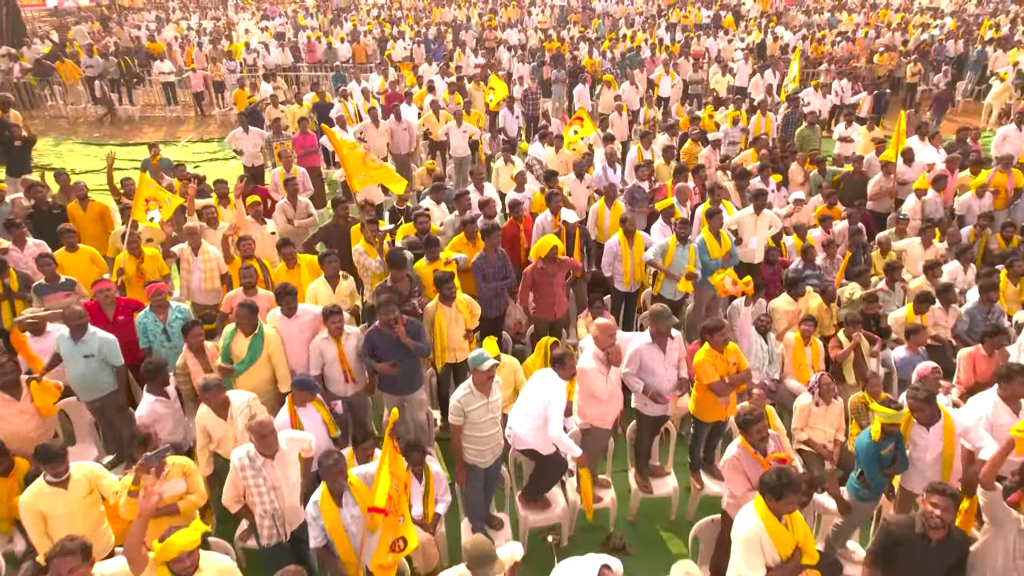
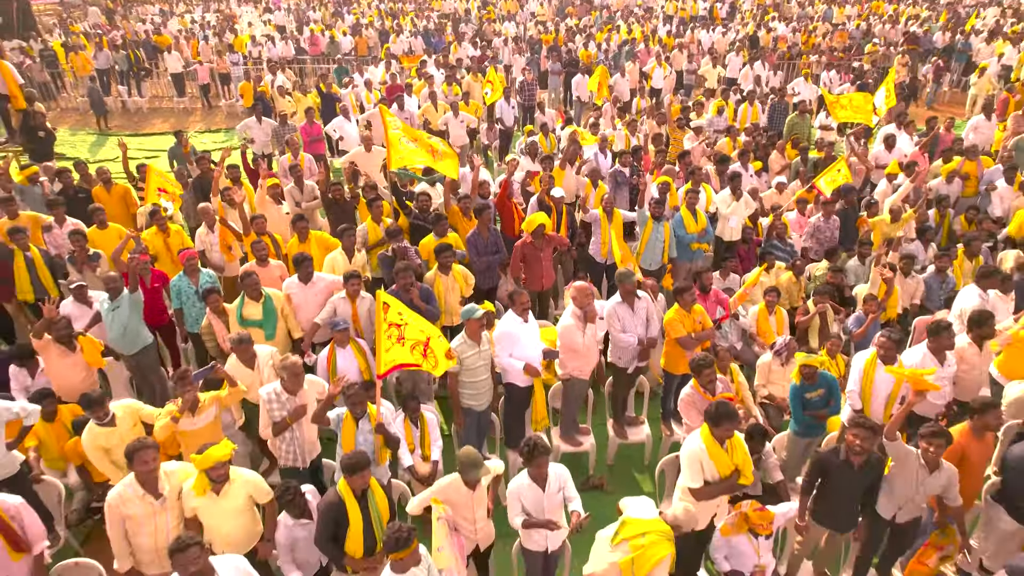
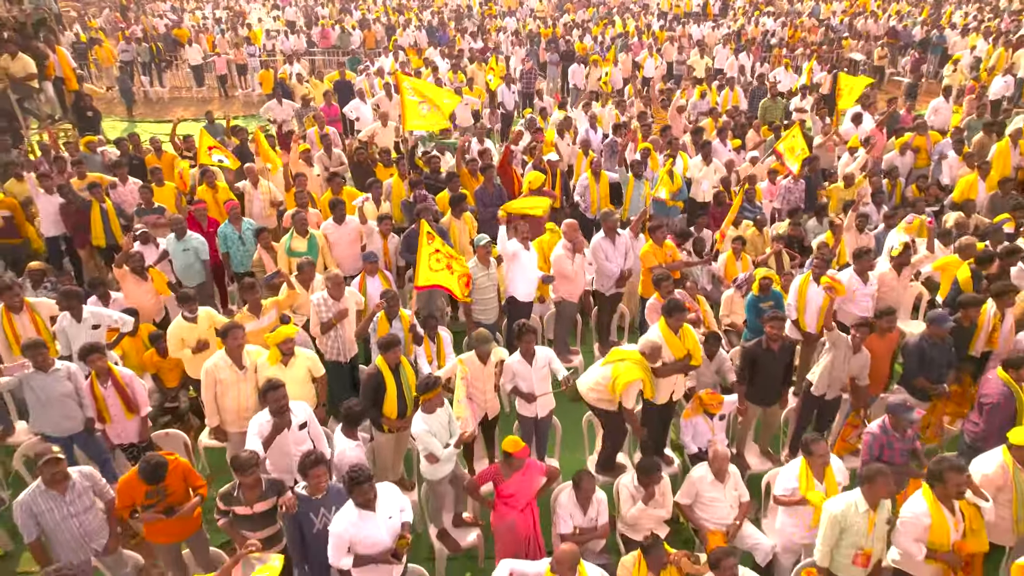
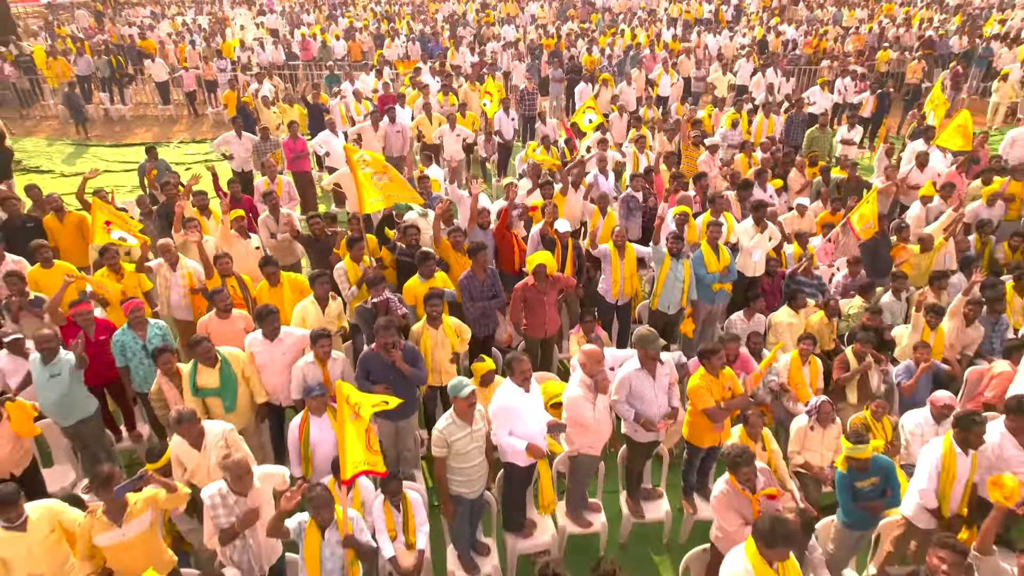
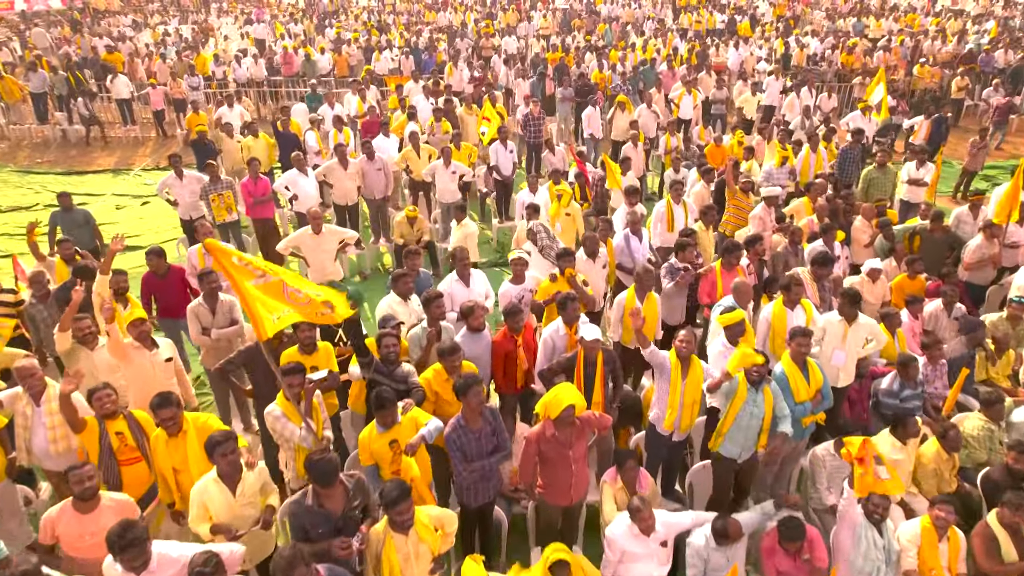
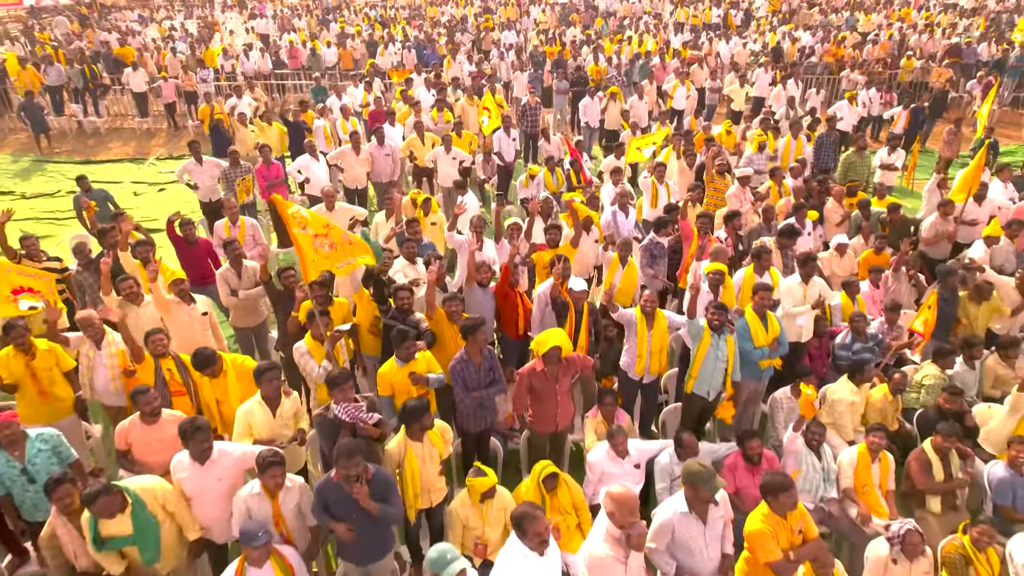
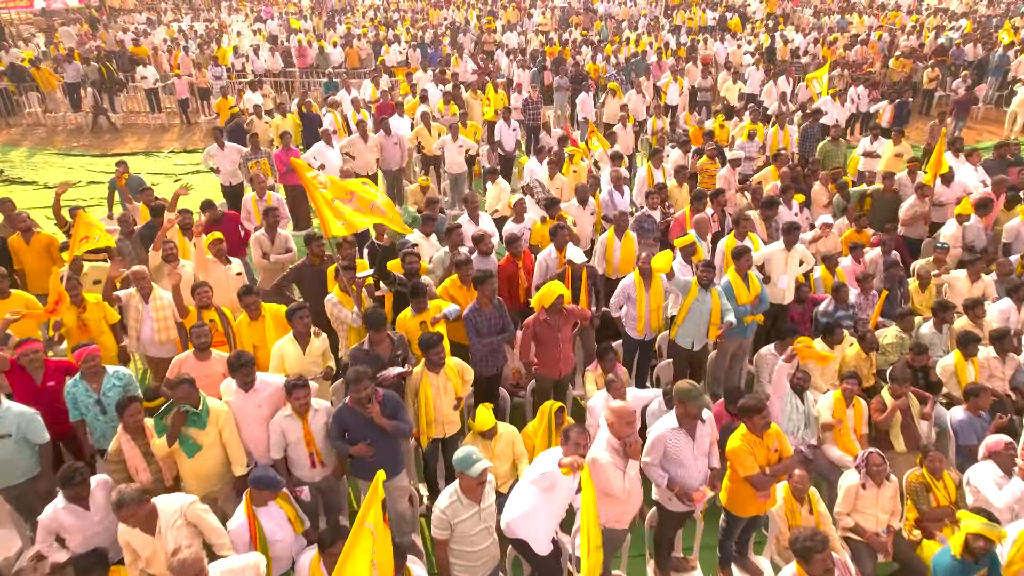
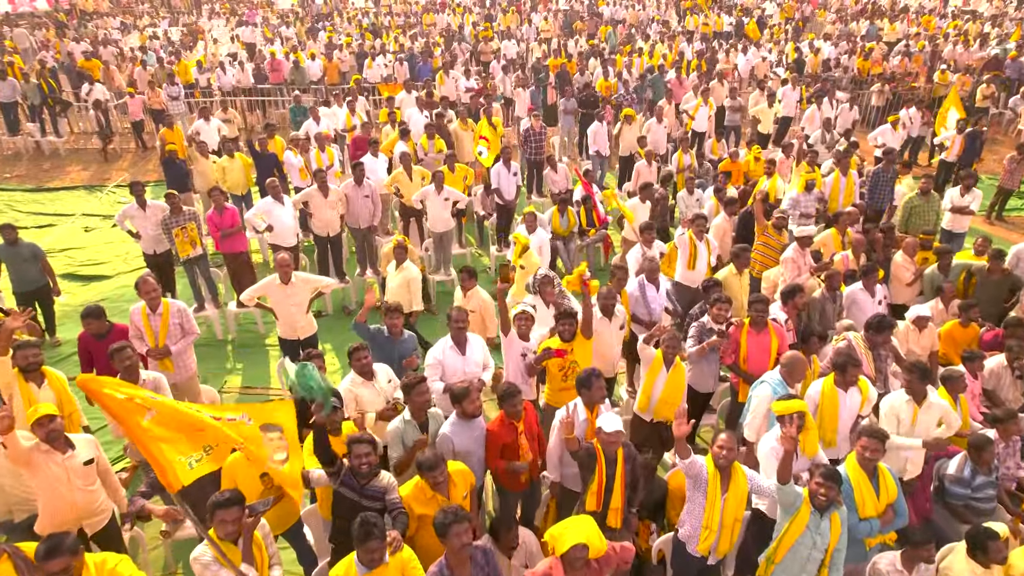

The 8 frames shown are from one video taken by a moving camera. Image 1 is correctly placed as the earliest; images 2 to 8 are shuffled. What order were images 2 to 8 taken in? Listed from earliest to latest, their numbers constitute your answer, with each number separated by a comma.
7, 5, 8, 6, 4, 2, 3
